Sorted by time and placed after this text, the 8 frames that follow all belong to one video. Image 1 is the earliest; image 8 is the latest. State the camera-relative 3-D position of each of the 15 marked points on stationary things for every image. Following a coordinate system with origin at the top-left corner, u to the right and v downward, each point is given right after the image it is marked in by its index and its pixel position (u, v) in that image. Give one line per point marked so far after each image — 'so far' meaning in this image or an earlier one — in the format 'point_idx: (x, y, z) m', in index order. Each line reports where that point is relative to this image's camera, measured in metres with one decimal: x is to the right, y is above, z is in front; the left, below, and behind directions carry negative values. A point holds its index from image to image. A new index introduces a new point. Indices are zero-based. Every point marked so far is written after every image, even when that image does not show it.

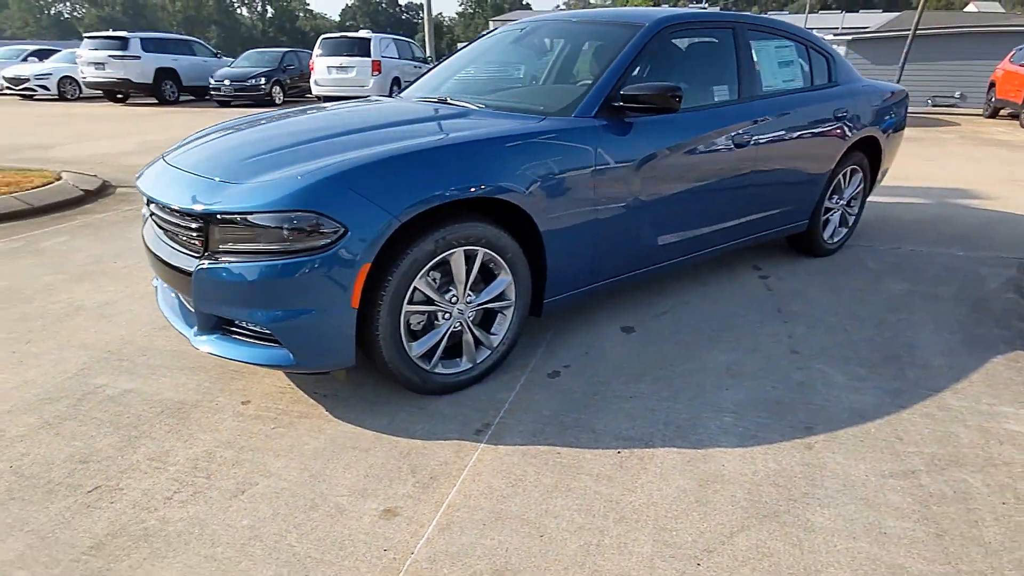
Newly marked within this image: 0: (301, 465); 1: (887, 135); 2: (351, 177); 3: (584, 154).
0: (-0.8, -0.7, +2.4) m
1: (+3.0, +1.2, +4.9) m
2: (-0.6, +0.4, +2.4) m
3: (+0.3, +0.7, +3.0) m
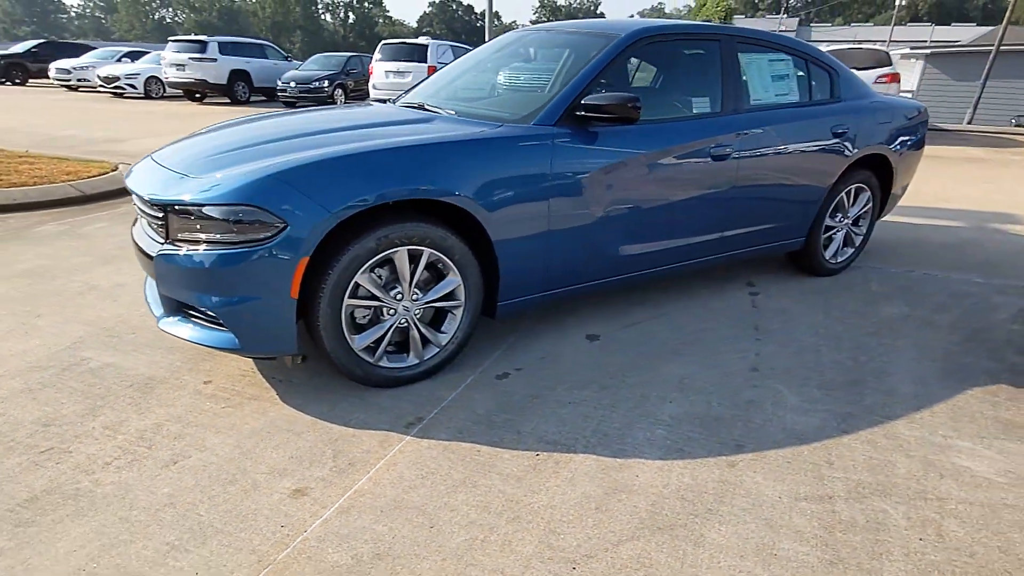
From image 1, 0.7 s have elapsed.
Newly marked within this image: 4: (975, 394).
0: (-1.2, -0.6, +2.6) m
1: (+2.9, +1.0, +4.7) m
2: (-0.9, +0.5, +2.6) m
3: (+0.1, +0.6, +3.1) m
4: (+2.3, -0.5, +3.1) m
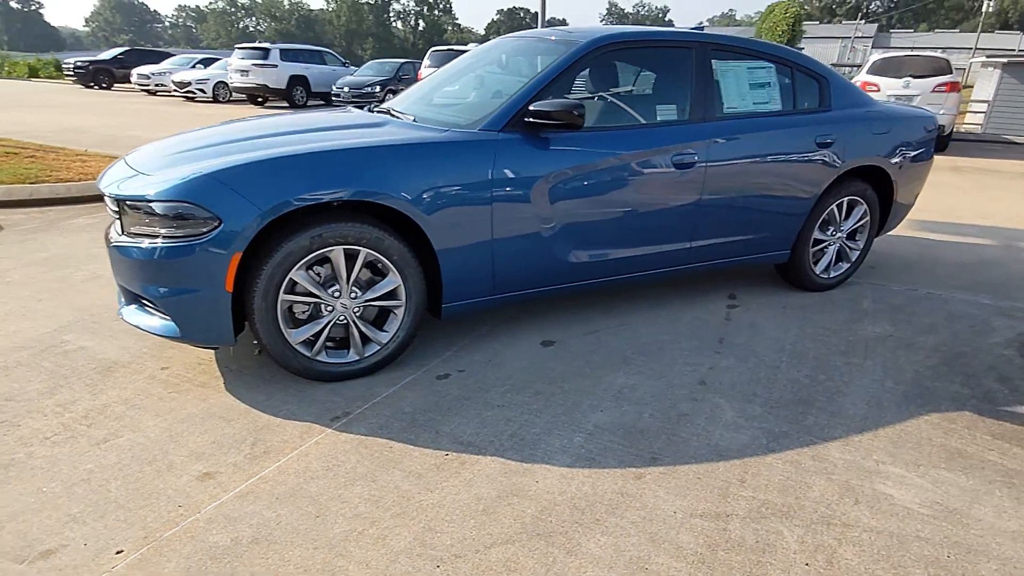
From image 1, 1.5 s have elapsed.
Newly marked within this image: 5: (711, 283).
0: (-1.5, -0.6, +2.7) m
1: (+2.8, +0.9, +4.4) m
2: (-1.2, +0.5, +2.7) m
3: (-0.2, +0.6, +3.1) m
4: (+1.9, -0.6, +2.9) m
5: (+1.5, 0.0, +4.6) m
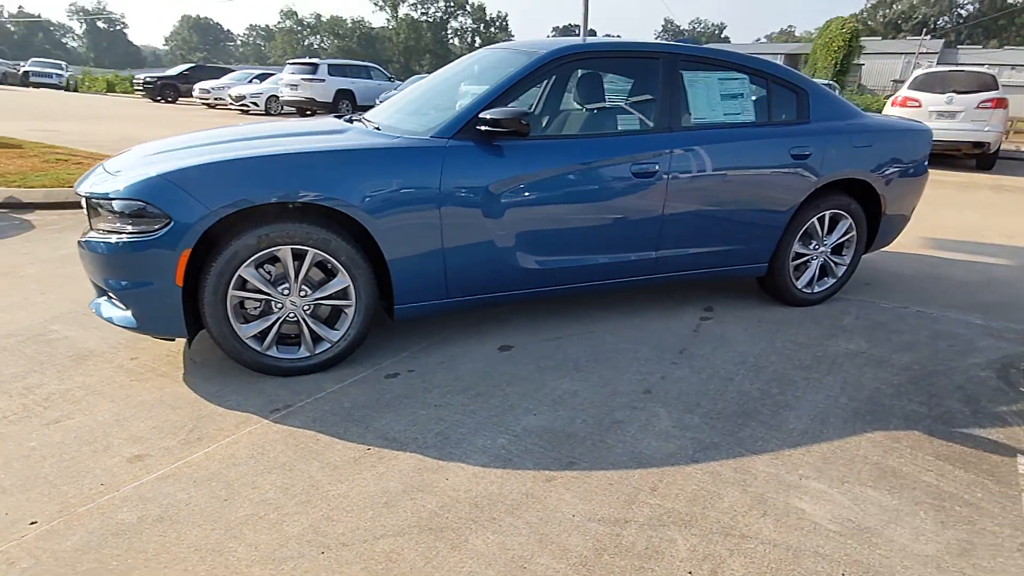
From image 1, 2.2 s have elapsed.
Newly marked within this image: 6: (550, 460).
0: (-1.8, -0.6, +2.9) m
1: (+2.6, +0.7, +4.3) m
2: (-1.5, +0.5, +2.9) m
3: (-0.4, +0.6, +3.2) m
4: (+1.6, -0.7, +2.8) m
5: (+1.3, 0.0, +4.5) m
6: (+0.2, -0.7, +2.6) m
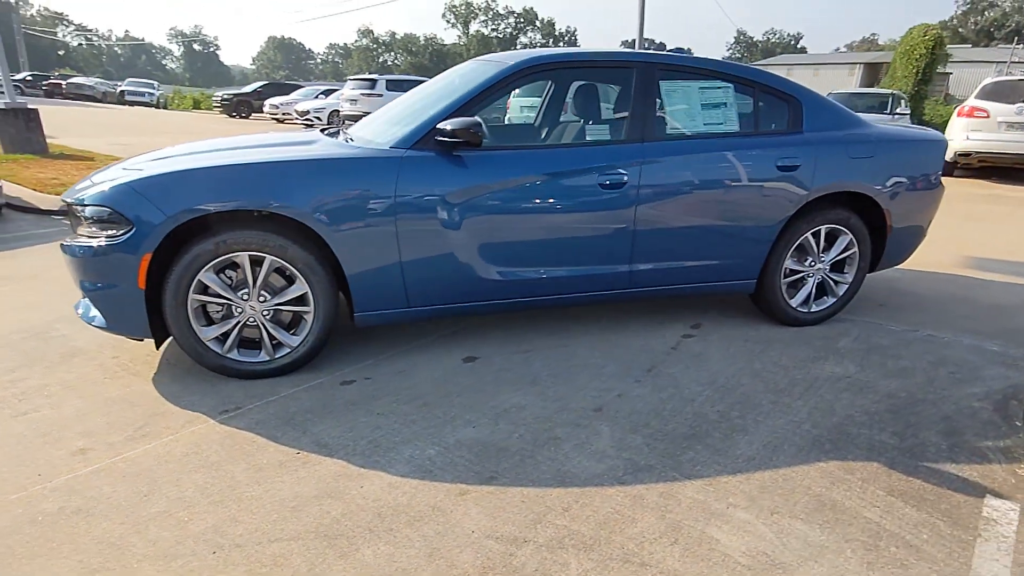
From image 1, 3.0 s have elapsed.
0: (-2.1, -0.6, +3.0) m
1: (+2.5, +0.6, +4.0) m
2: (-1.8, +0.5, +3.0) m
3: (-0.7, +0.6, +3.2) m
4: (+1.3, -0.8, +2.6) m
5: (+1.2, -0.2, +4.4) m
6: (-0.2, -0.8, +2.5) m
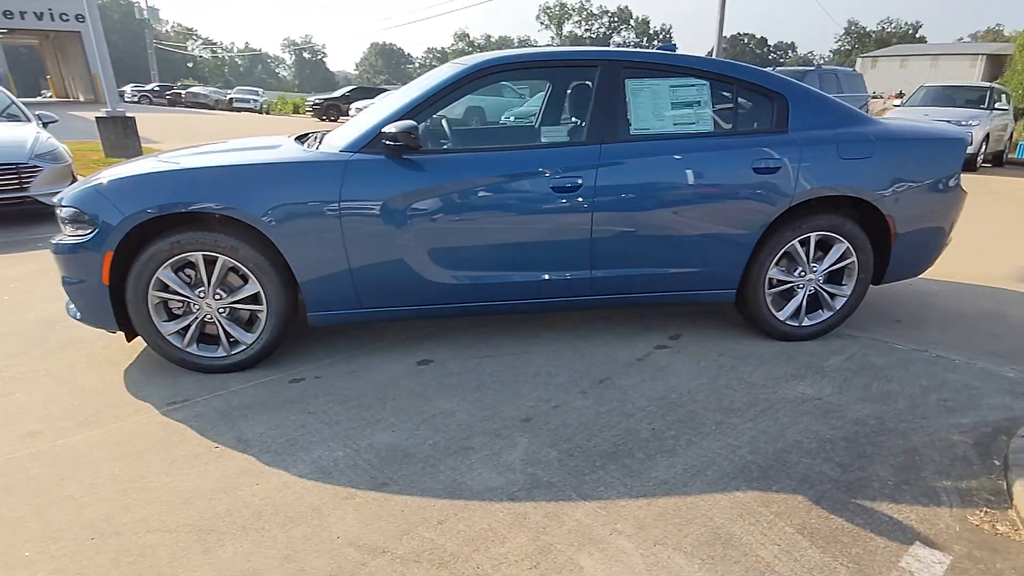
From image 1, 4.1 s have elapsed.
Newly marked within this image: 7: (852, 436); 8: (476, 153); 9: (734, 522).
0: (-2.5, -0.6, +3.3) m
1: (+2.3, +0.5, +3.6) m
2: (-2.1, +0.5, +3.2) m
3: (-1.0, +0.6, +3.3) m
4: (+0.9, -0.8, +2.4) m
5: (+1.0, -0.2, +4.2) m
6: (-0.6, -0.8, +2.5) m
7: (+1.6, -0.7, +2.8) m
8: (-0.2, +0.7, +3.4) m
9: (+0.8, -0.8, +2.2) m
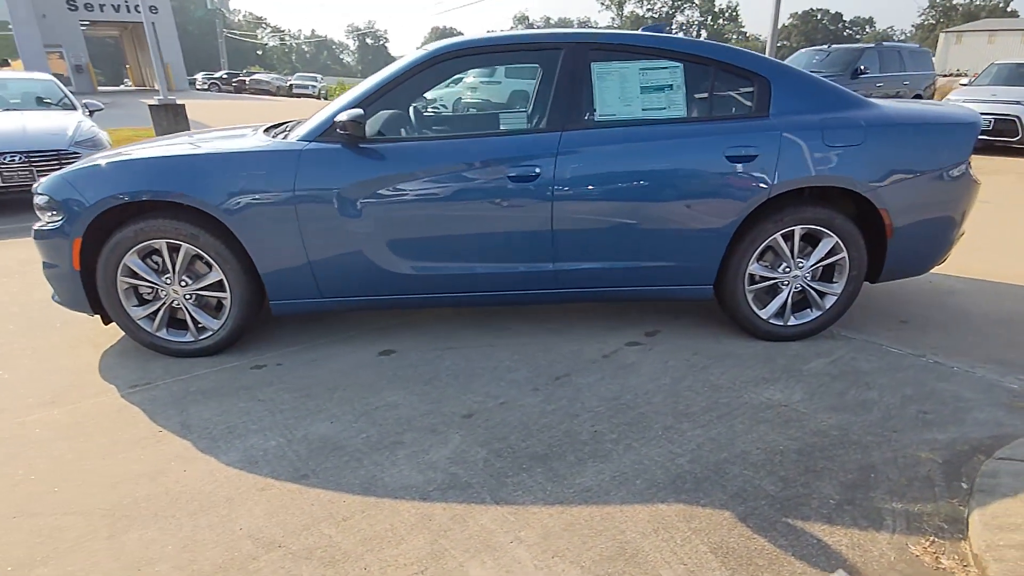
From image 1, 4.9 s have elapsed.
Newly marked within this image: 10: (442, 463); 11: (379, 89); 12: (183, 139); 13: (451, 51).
0: (-2.7, -0.5, +3.5) m
1: (+2.1, +0.5, +3.3) m
2: (-2.3, +0.6, +3.3) m
3: (-1.2, +0.6, +3.3) m
4: (+0.5, -0.8, +2.2) m
5: (+0.9, -0.2, +4.0) m
6: (-0.9, -0.7, +2.5) m
7: (+1.3, -0.7, +2.6) m
8: (-0.4, +0.8, +3.3) m
9: (+0.5, -0.8, +2.1) m
10: (-0.3, -0.7, +2.5) m
11: (-0.7, +1.1, +3.4) m
12: (-2.0, +0.9, +3.8) m
13: (-0.3, +1.3, +3.4) m
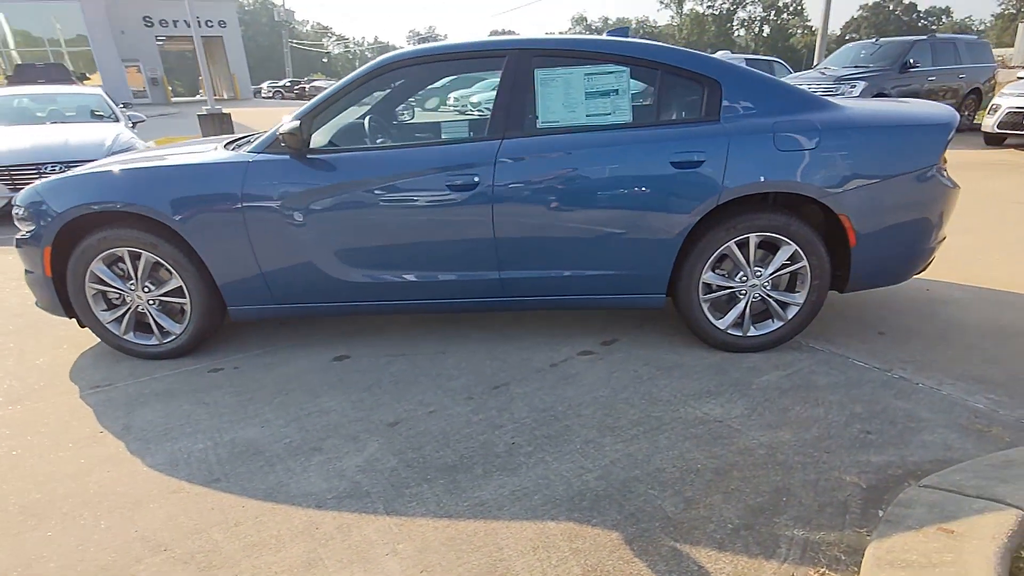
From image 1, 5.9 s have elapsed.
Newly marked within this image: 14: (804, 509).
0: (-3.0, -0.5, +3.7) m
1: (+1.8, +0.5, +3.1) m
2: (-2.6, +0.6, +3.5) m
3: (-1.5, +0.6, +3.4) m
4: (+0.1, -0.8, +2.2) m
5: (+0.6, -0.2, +3.9) m
6: (-1.3, -0.8, +2.6) m
7: (+0.9, -0.7, +2.5) m
8: (-0.7, +0.7, +3.3) m
9: (0.0, -0.9, +2.1) m
10: (-0.7, -0.8, +2.6) m
11: (-0.9, +1.1, +3.4) m
12: (-2.3, +0.9, +4.0) m
13: (-0.6, +1.3, +3.4) m
14: (+1.1, -0.8, +2.2) m
